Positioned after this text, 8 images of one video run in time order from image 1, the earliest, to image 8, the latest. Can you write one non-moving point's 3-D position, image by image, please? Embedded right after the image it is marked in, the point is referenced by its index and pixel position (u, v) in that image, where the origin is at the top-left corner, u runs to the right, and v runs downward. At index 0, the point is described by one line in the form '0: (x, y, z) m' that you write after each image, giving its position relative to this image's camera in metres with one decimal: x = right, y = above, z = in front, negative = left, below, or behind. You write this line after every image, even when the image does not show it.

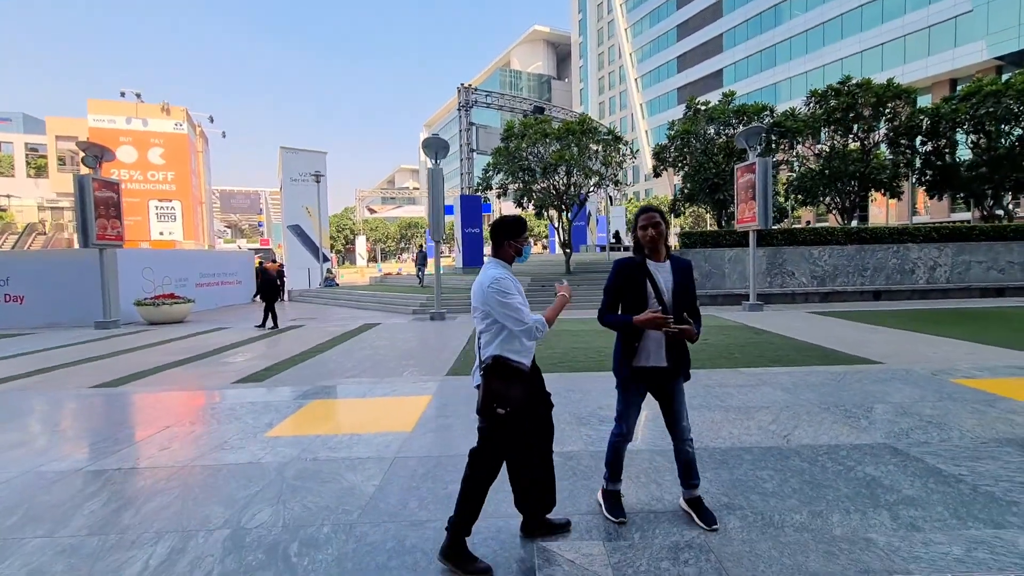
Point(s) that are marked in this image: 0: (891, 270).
0: (+11.5, +0.6, +14.9) m
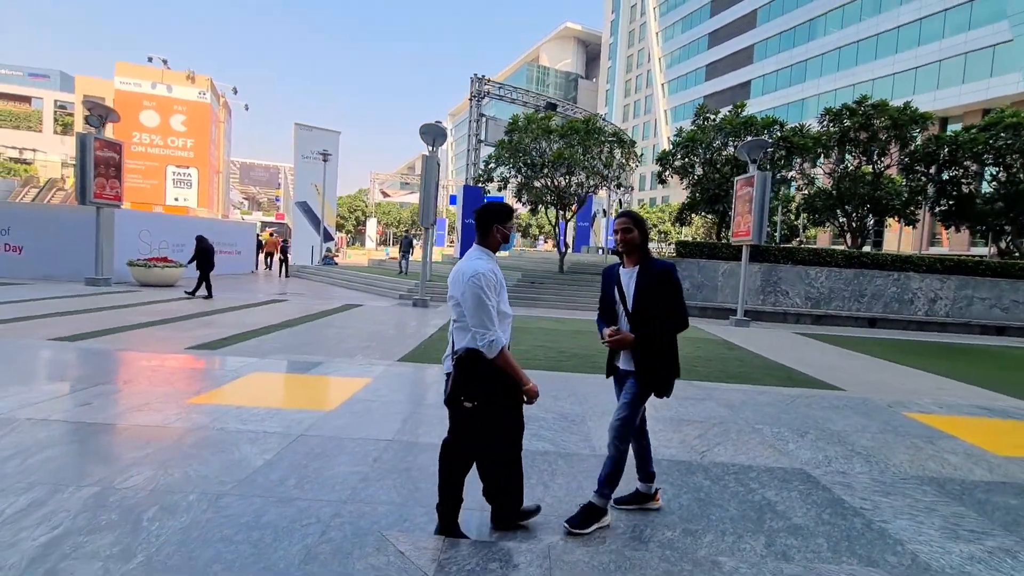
0: (+11.2, -0.3, +14.5) m
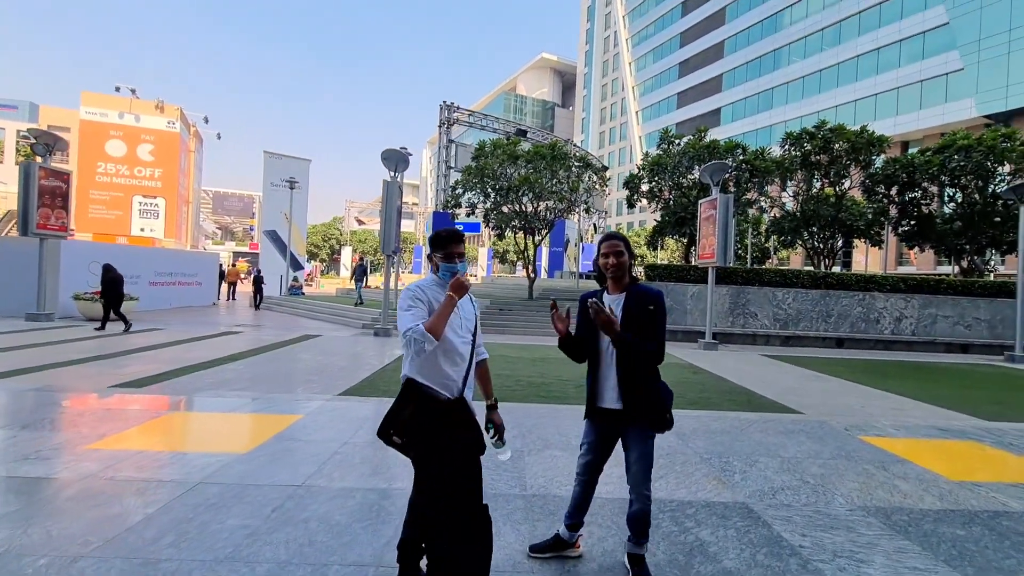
0: (+10.2, -0.9, +14.7) m
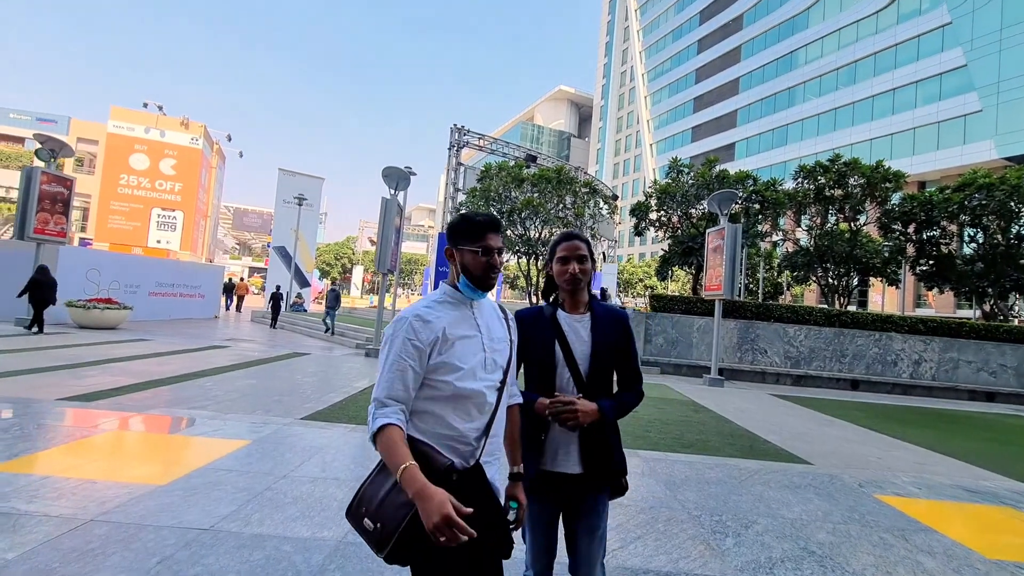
0: (+10.1, -2.0, +13.9) m
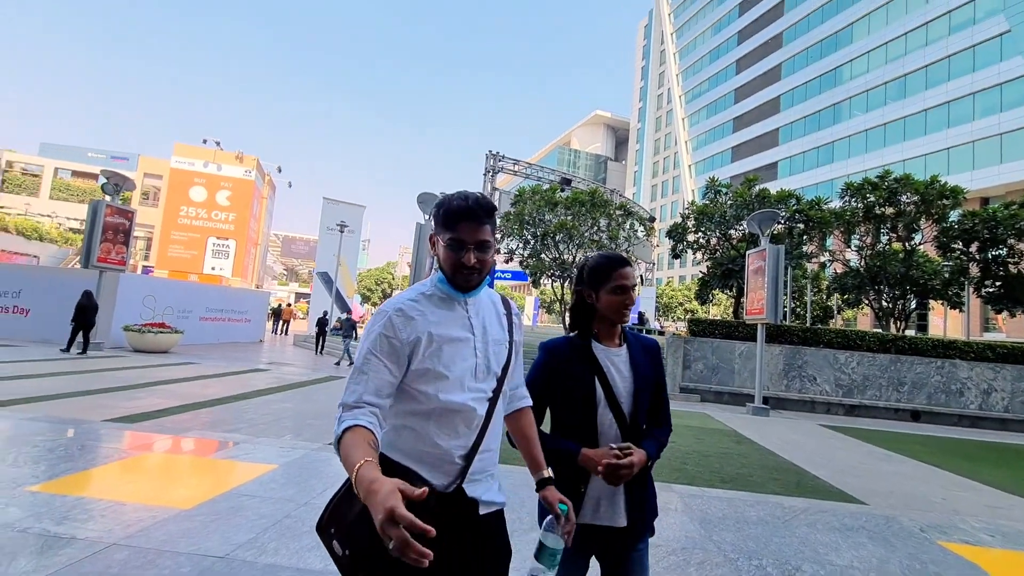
0: (+11.0, -2.6, +12.8) m
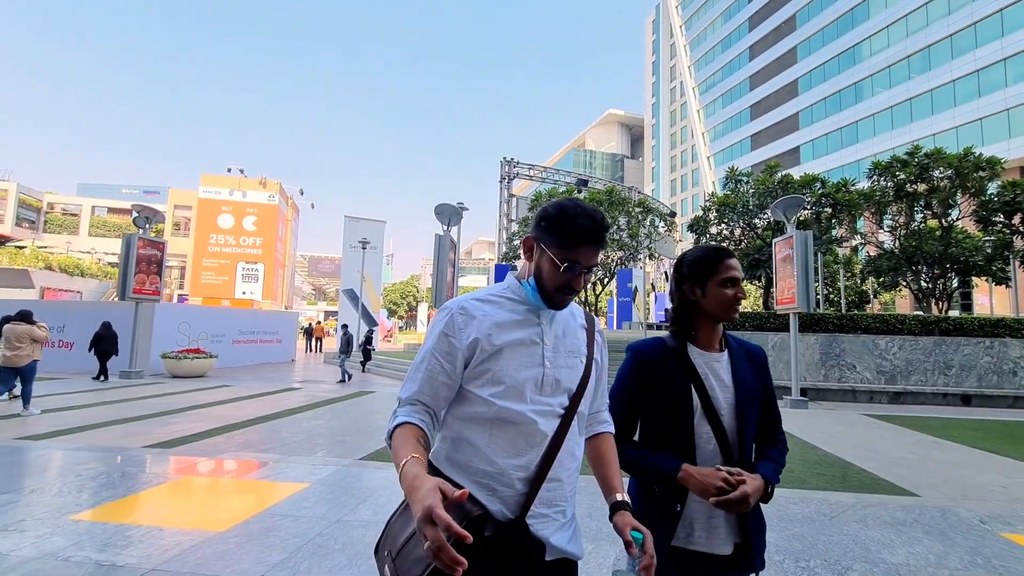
0: (+11.7, -2.0, +12.2) m
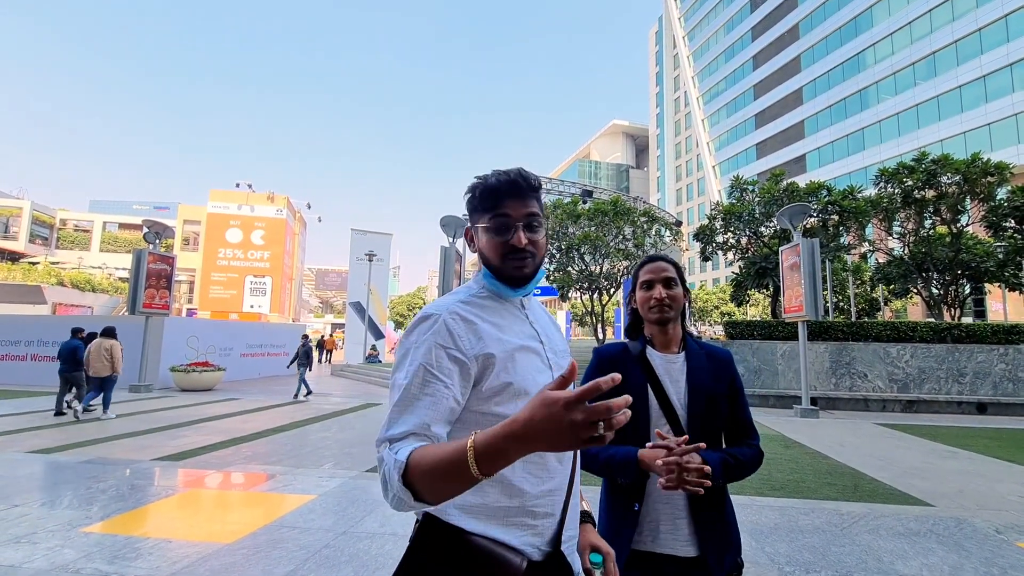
0: (+11.9, -2.2, +12.0) m
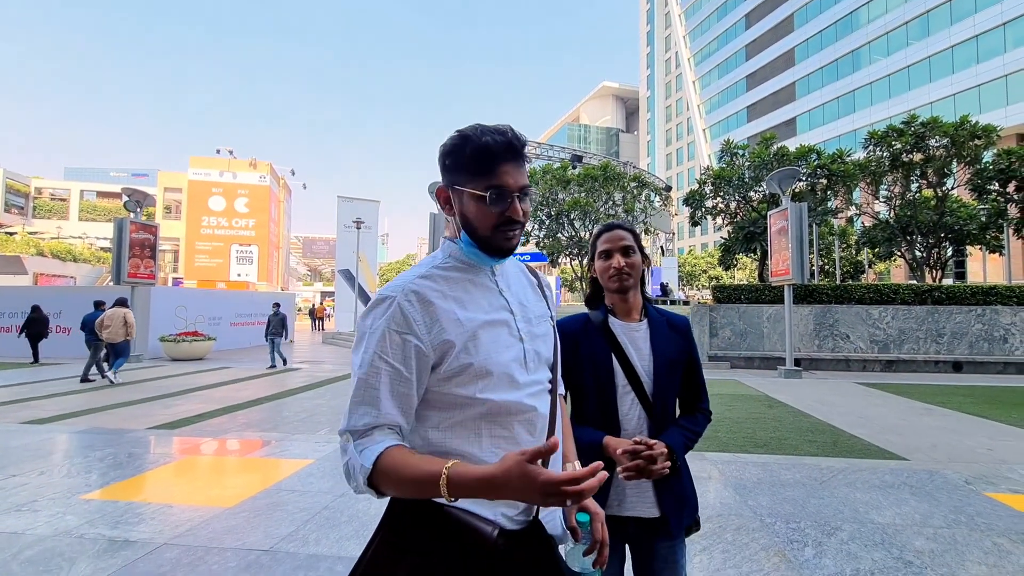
0: (+11.7, -1.2, +12.4) m
